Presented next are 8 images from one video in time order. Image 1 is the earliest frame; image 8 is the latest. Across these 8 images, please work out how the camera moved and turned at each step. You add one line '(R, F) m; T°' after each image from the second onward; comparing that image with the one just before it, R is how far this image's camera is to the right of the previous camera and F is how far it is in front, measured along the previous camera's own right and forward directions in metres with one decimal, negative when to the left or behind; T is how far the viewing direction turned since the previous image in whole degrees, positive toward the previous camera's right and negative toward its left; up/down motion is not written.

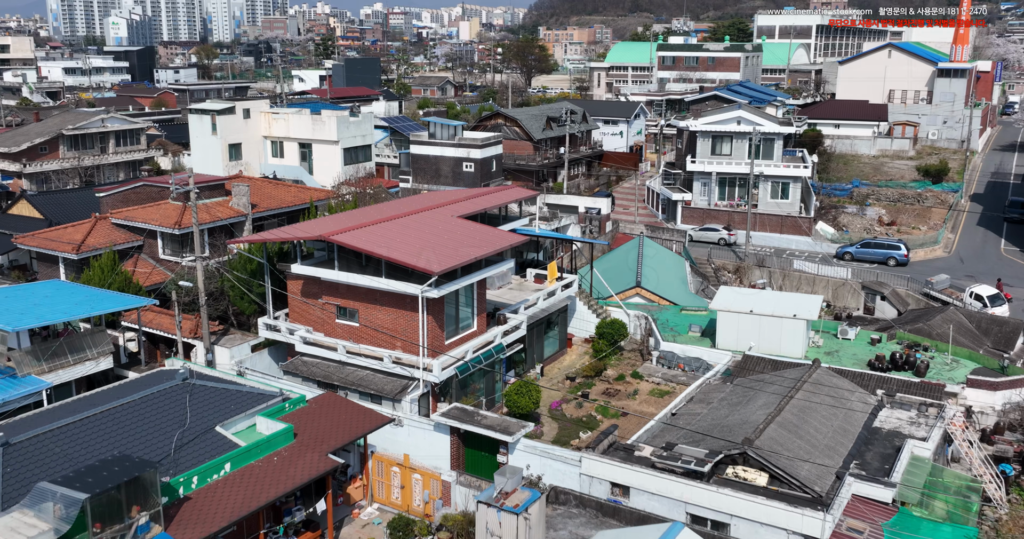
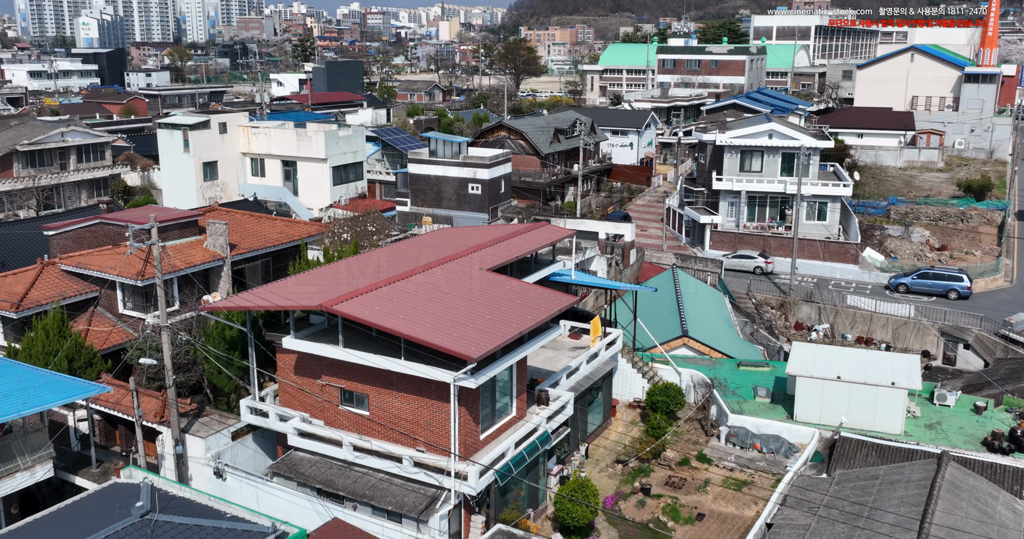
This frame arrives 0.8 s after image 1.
(-1.2, +4.0) m; +1°
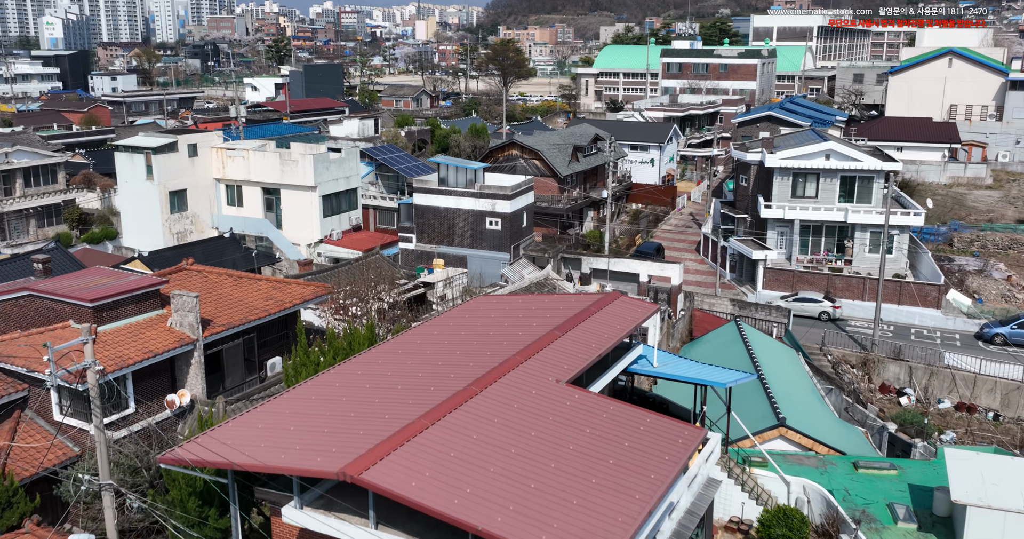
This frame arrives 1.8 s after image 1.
(-1.5, +4.9) m; +2°
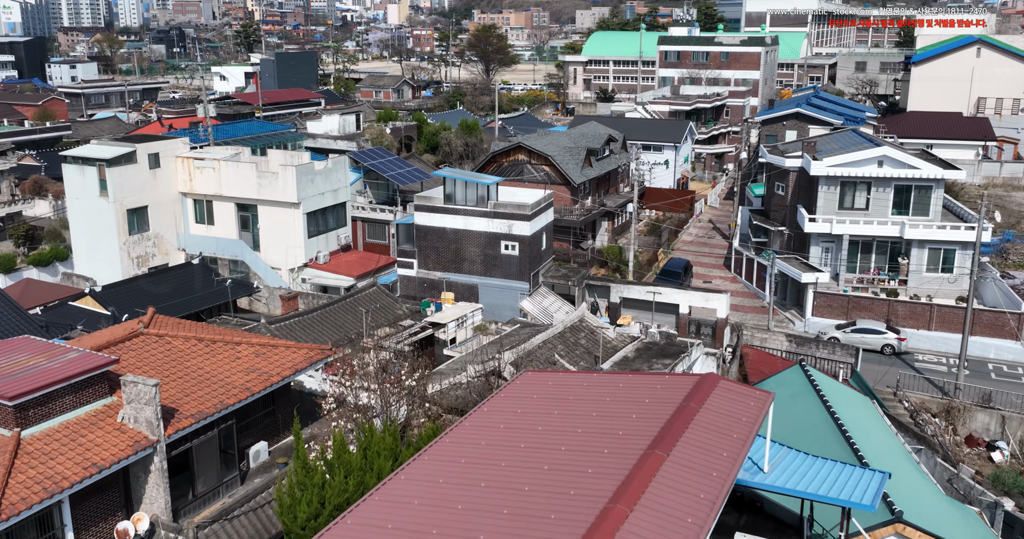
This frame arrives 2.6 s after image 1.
(-1.2, +3.9) m; +2°
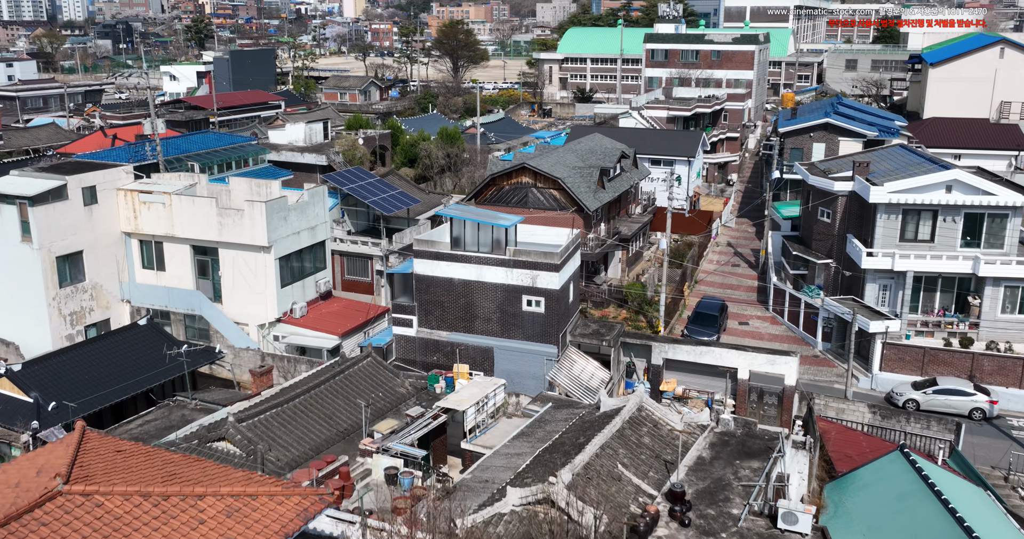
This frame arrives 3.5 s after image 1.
(-1.3, +4.3) m; +3°
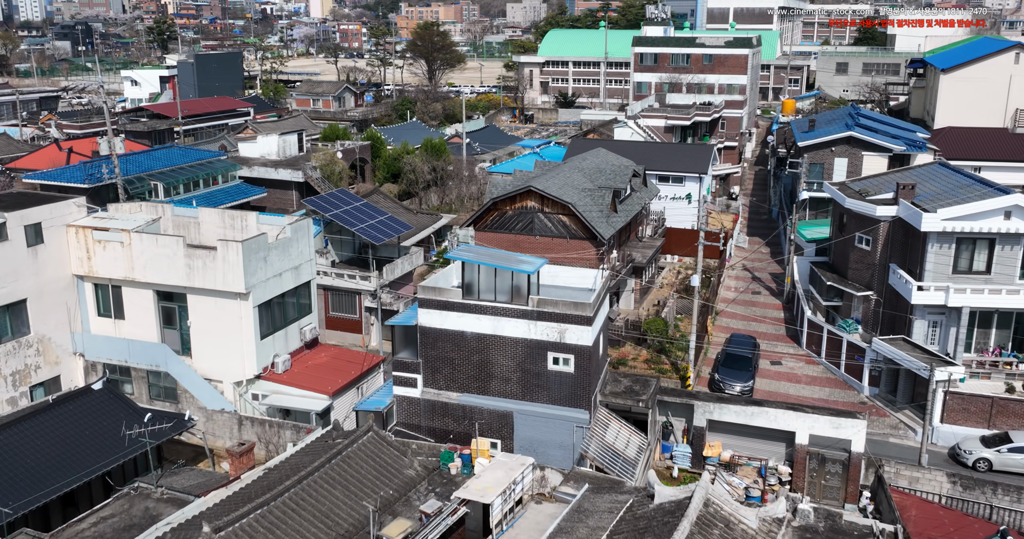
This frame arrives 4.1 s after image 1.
(-0.9, +2.8) m; +2°
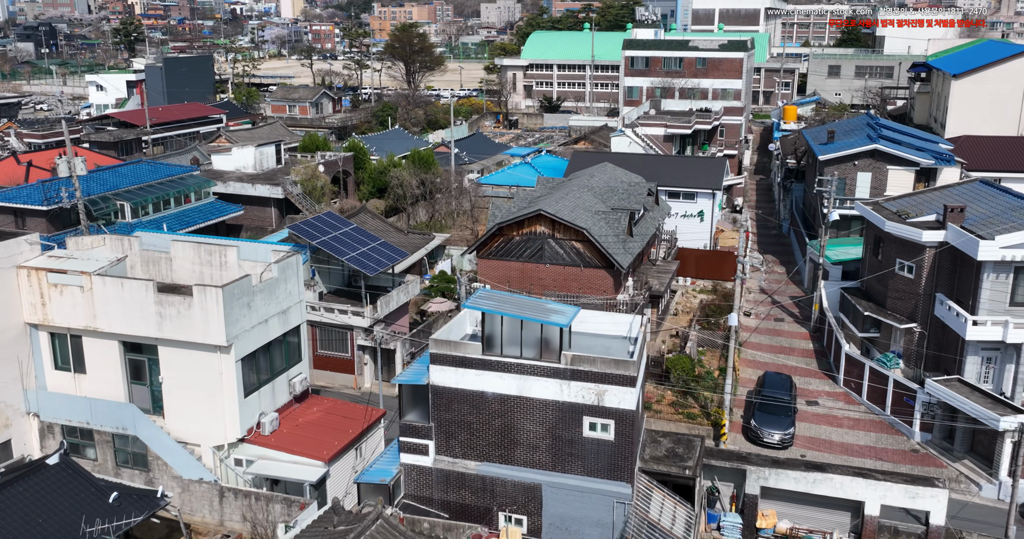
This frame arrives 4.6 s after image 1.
(-0.8, +2.3) m; +2°
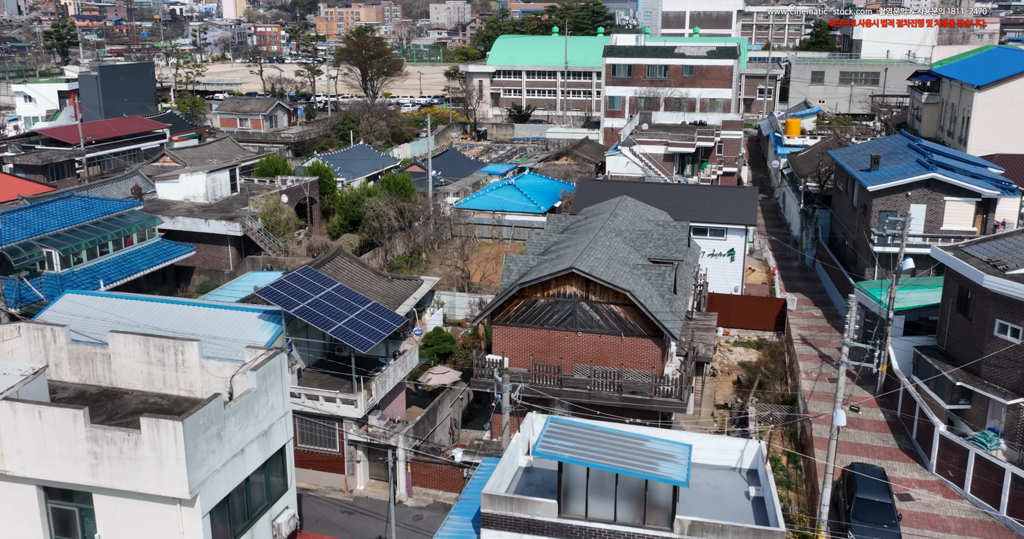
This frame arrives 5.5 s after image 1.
(-1.5, +4.2) m; +3°
